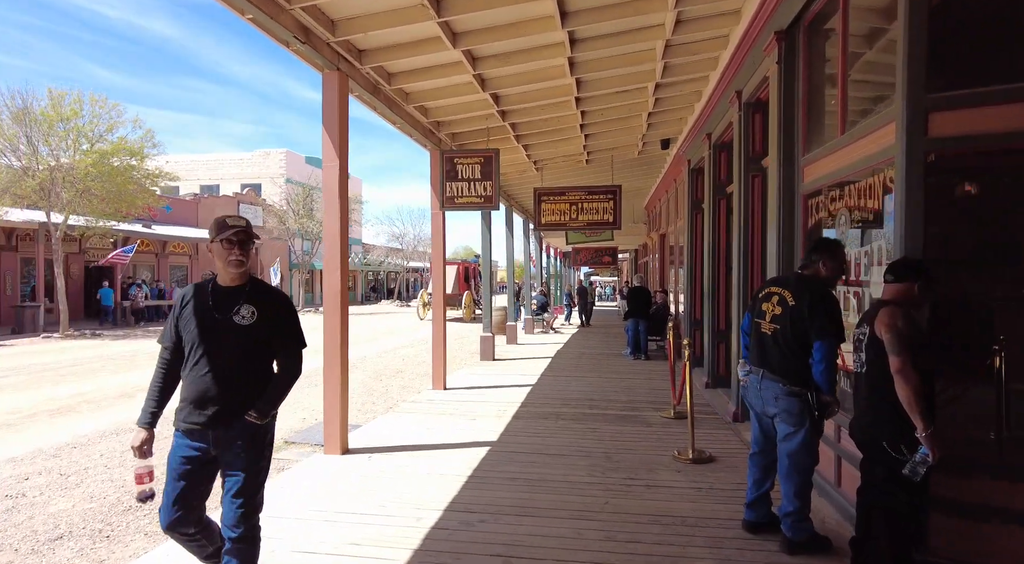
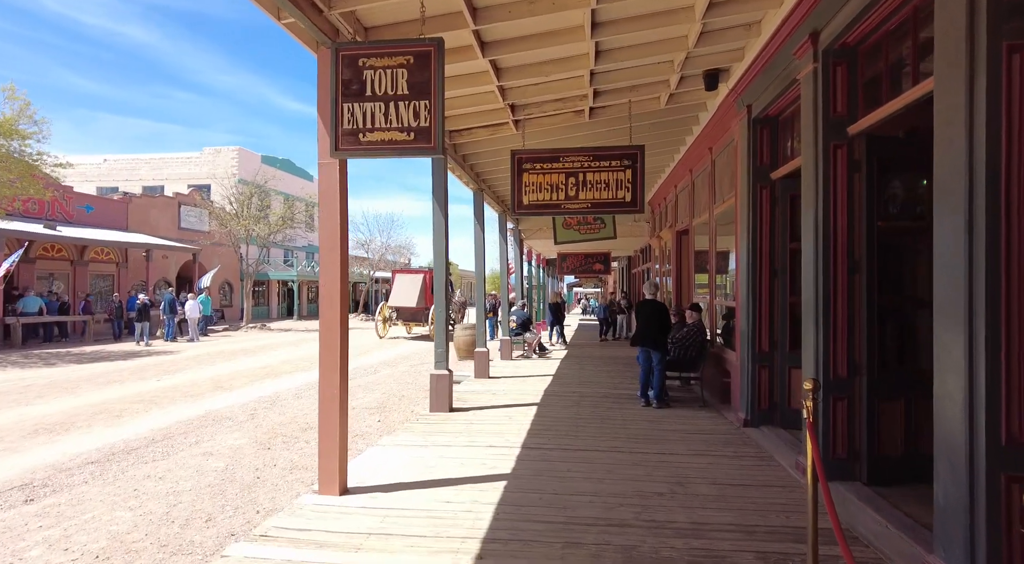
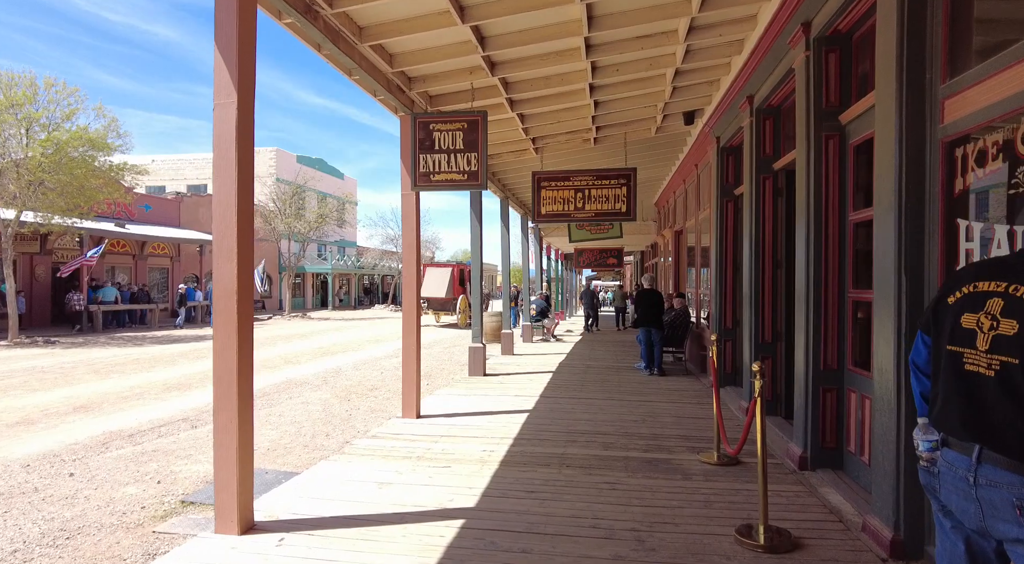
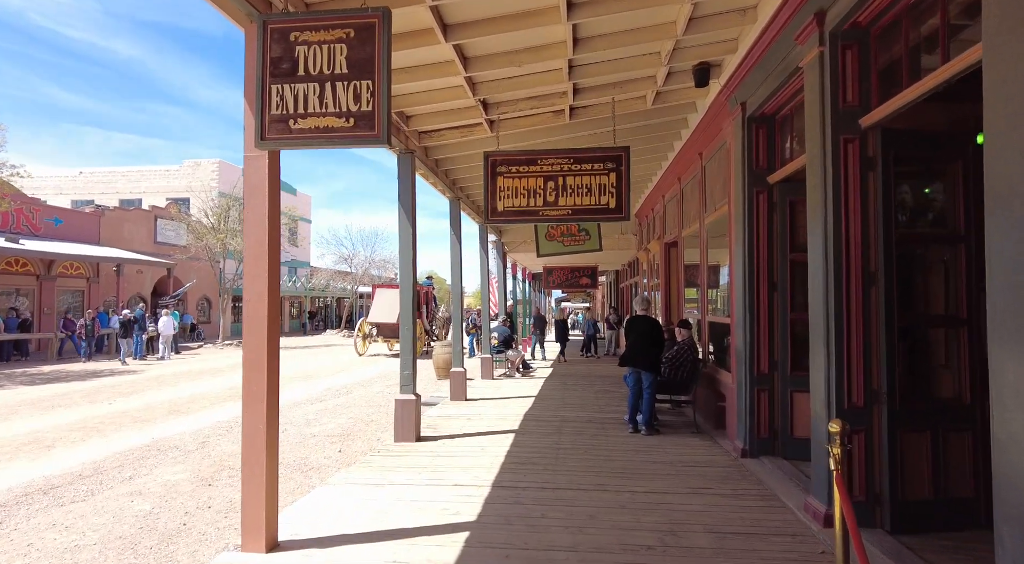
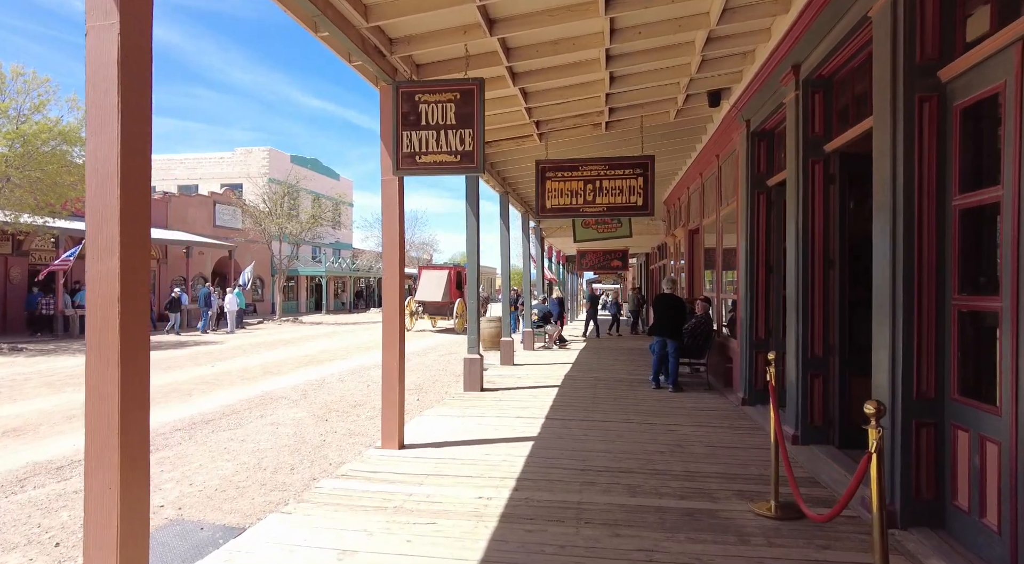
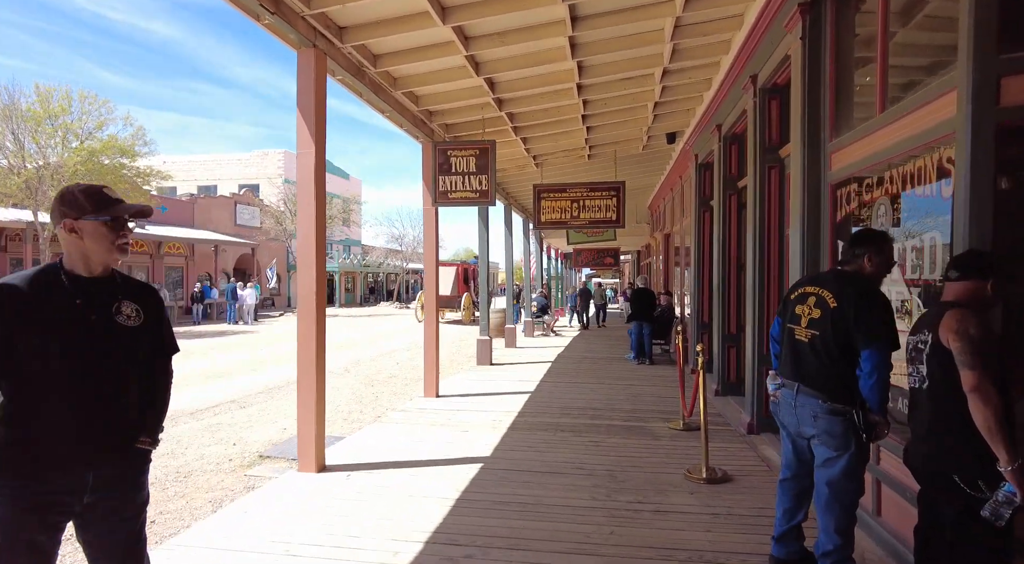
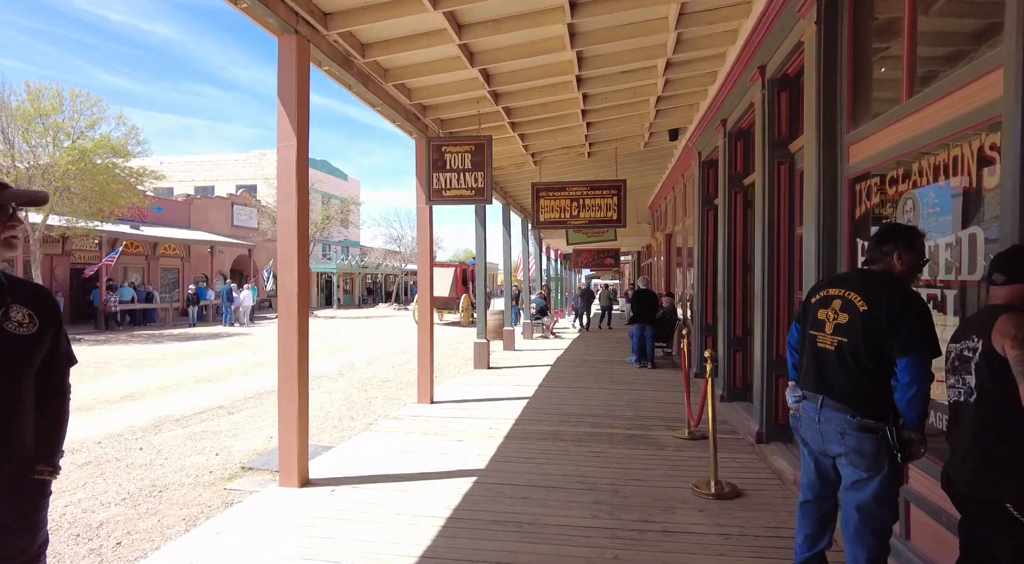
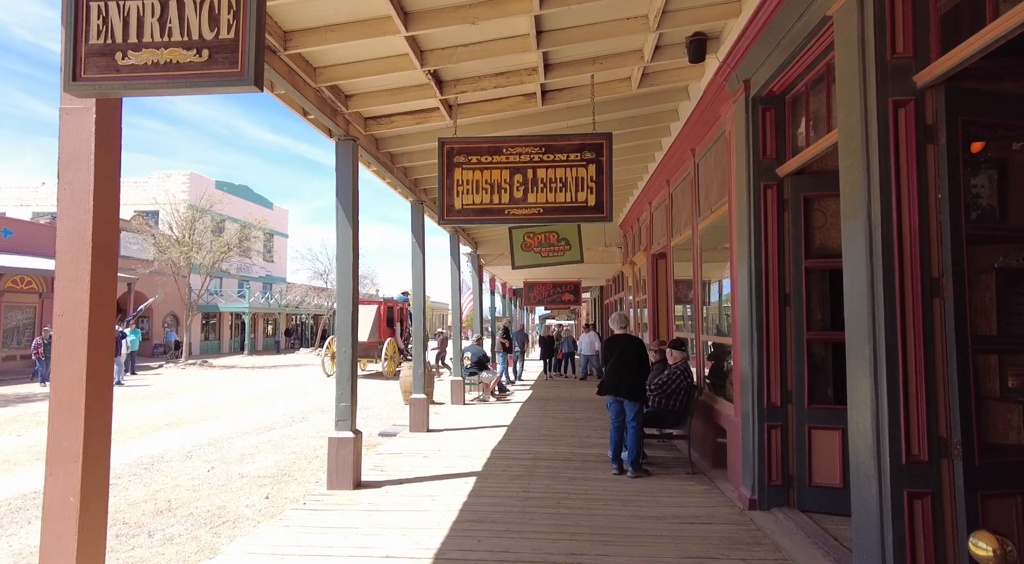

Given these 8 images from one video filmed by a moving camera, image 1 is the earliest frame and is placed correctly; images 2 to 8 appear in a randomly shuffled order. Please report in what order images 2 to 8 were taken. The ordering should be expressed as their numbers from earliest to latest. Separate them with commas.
6, 7, 3, 5, 2, 4, 8
